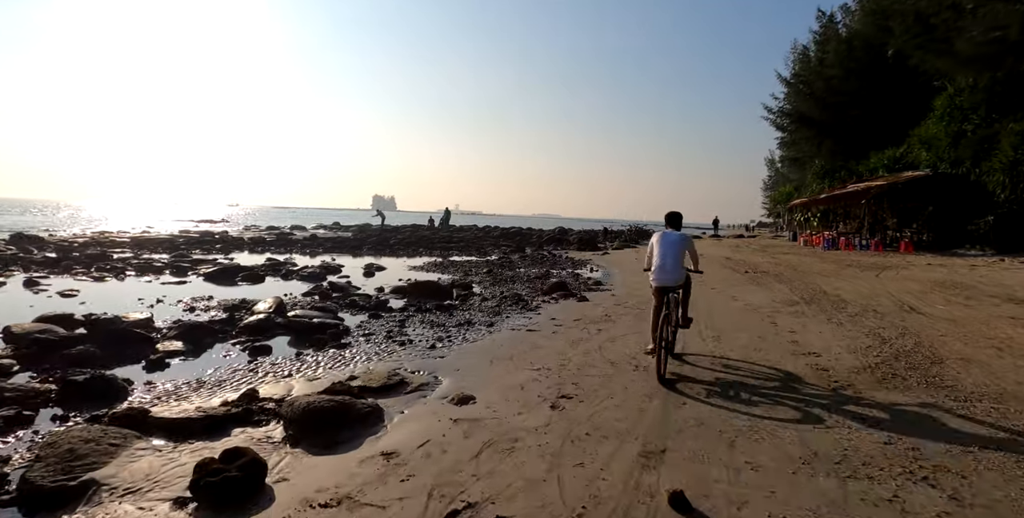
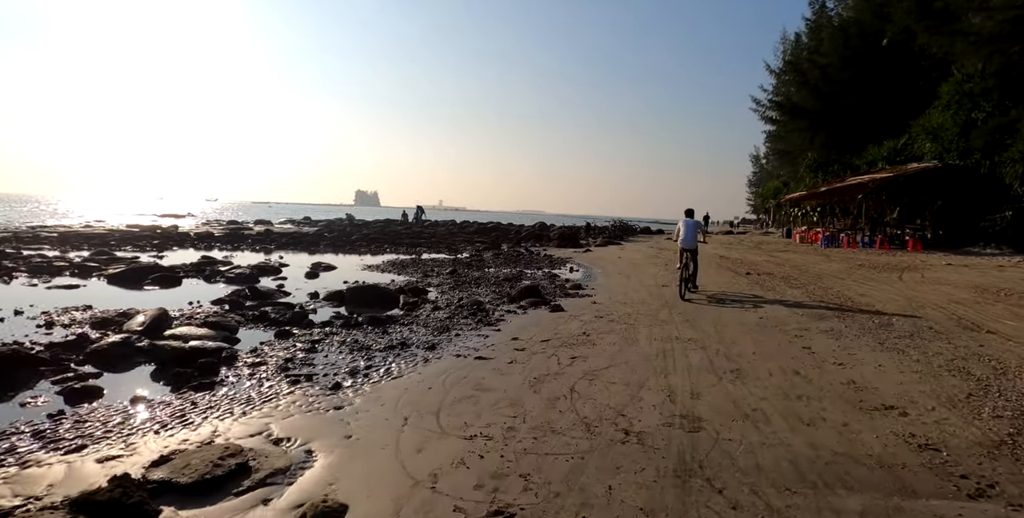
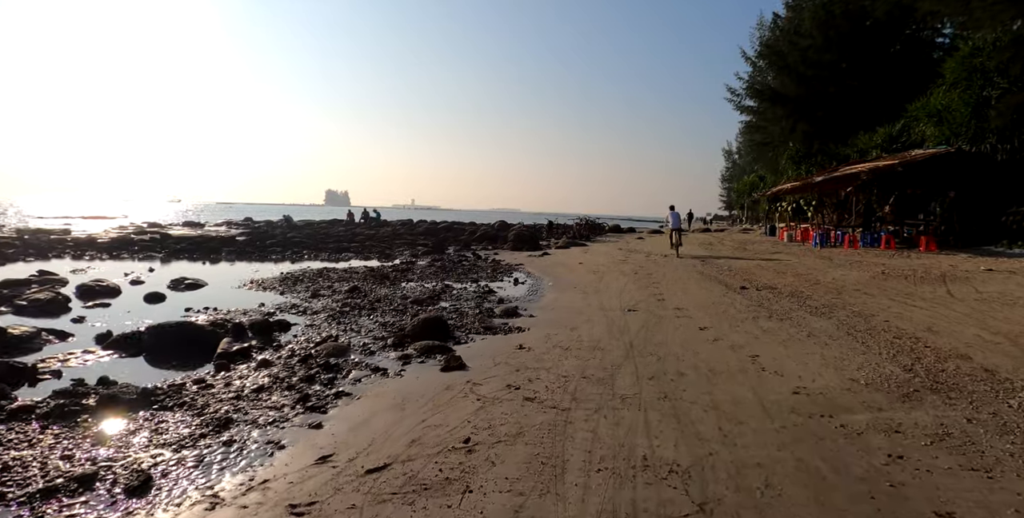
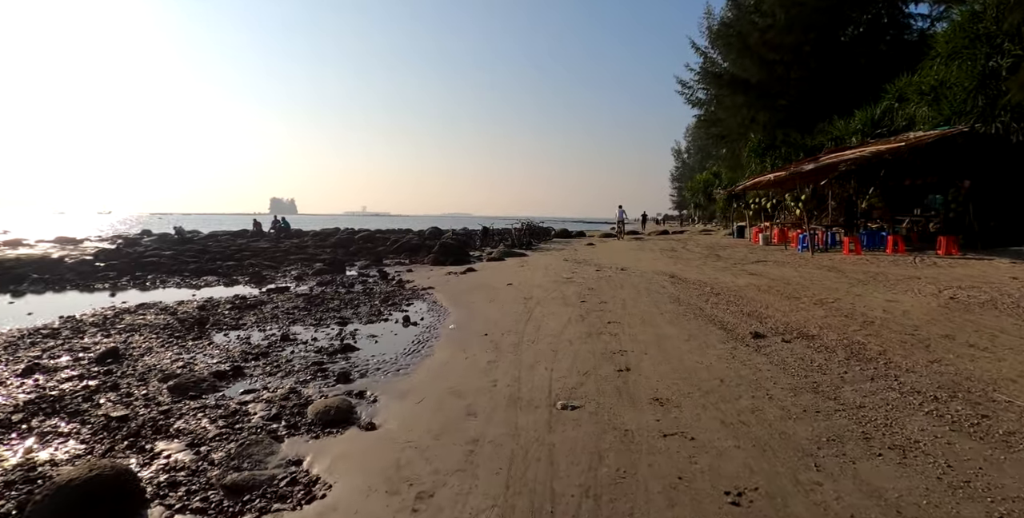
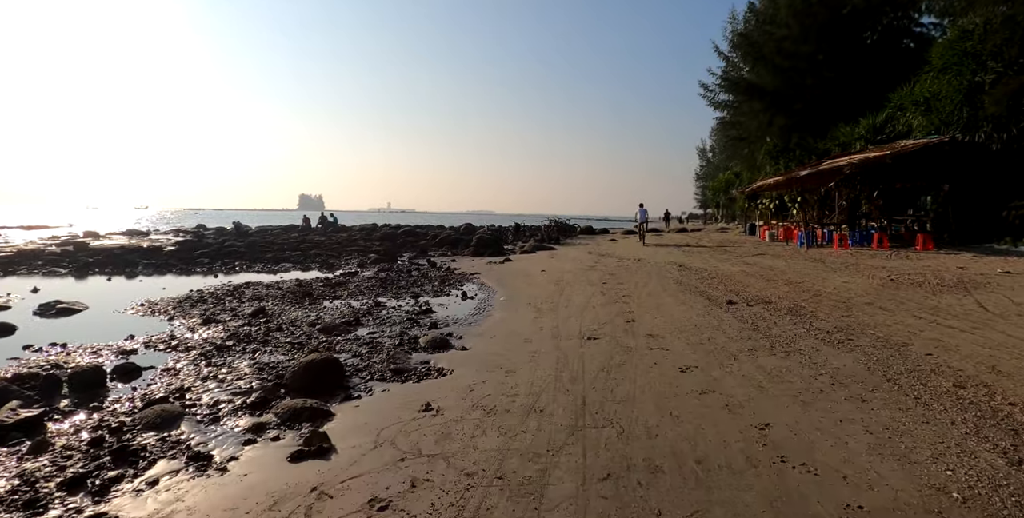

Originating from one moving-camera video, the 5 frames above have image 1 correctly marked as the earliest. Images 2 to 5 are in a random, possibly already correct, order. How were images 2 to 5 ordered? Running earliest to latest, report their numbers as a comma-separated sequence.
2, 3, 5, 4
